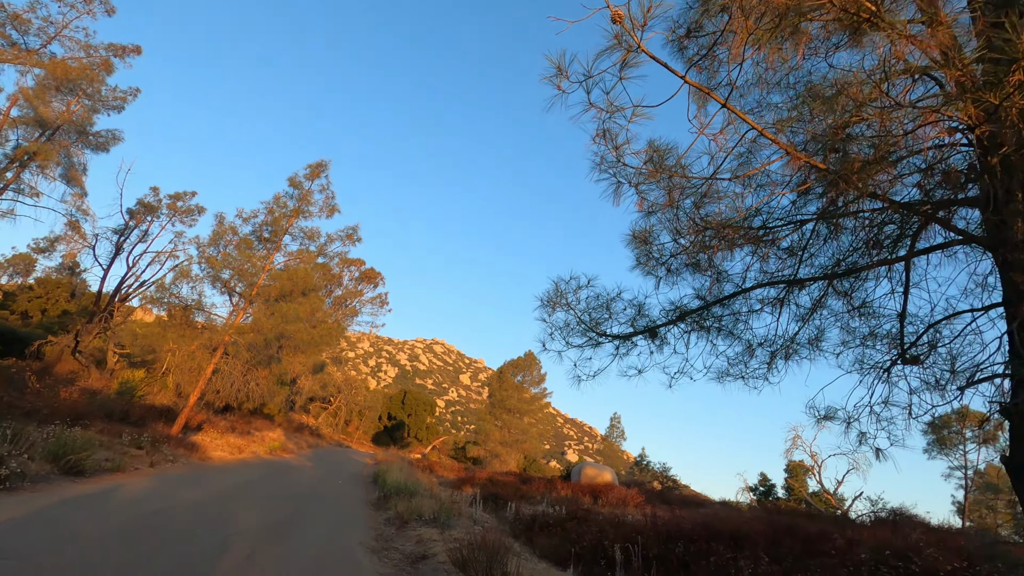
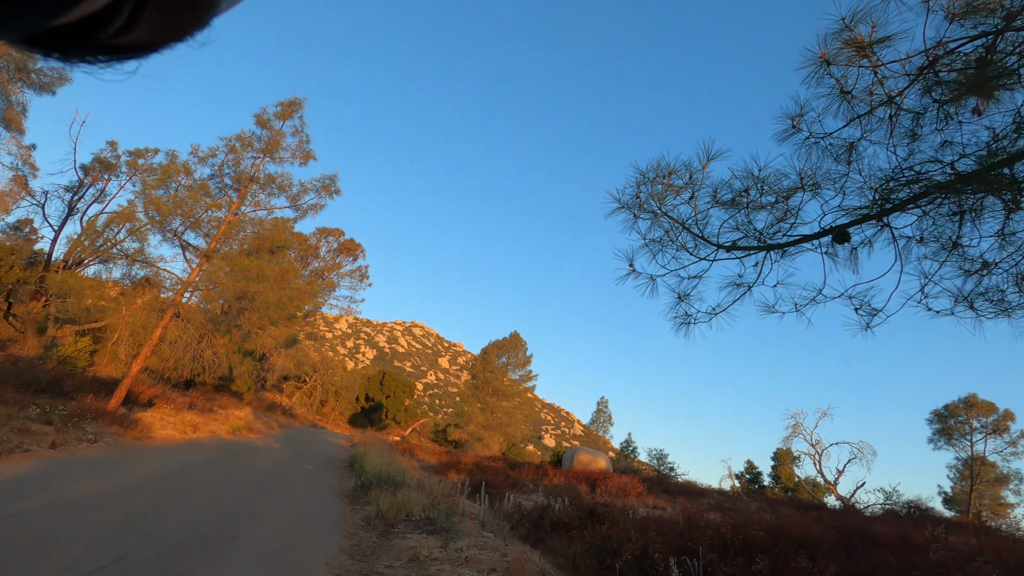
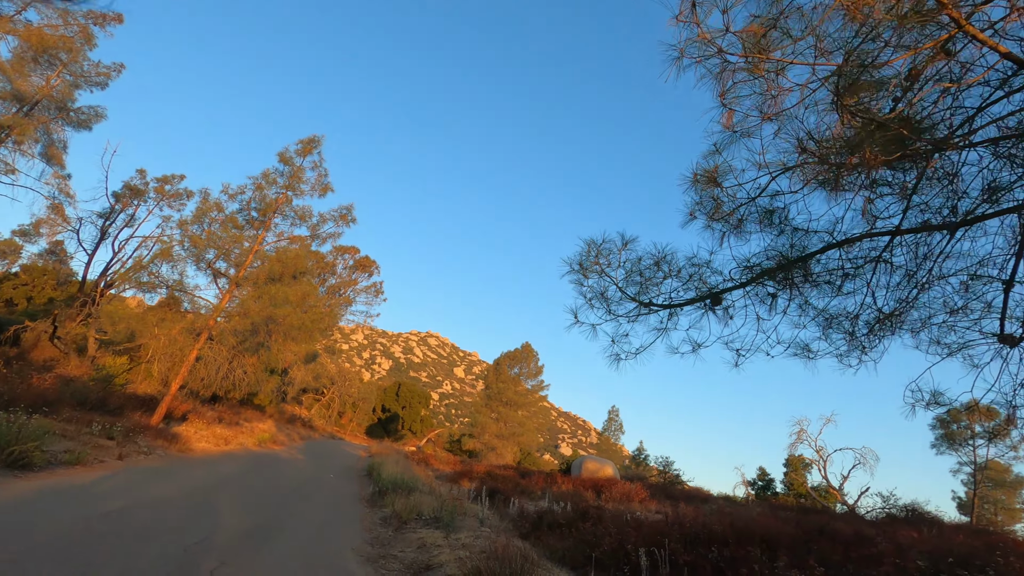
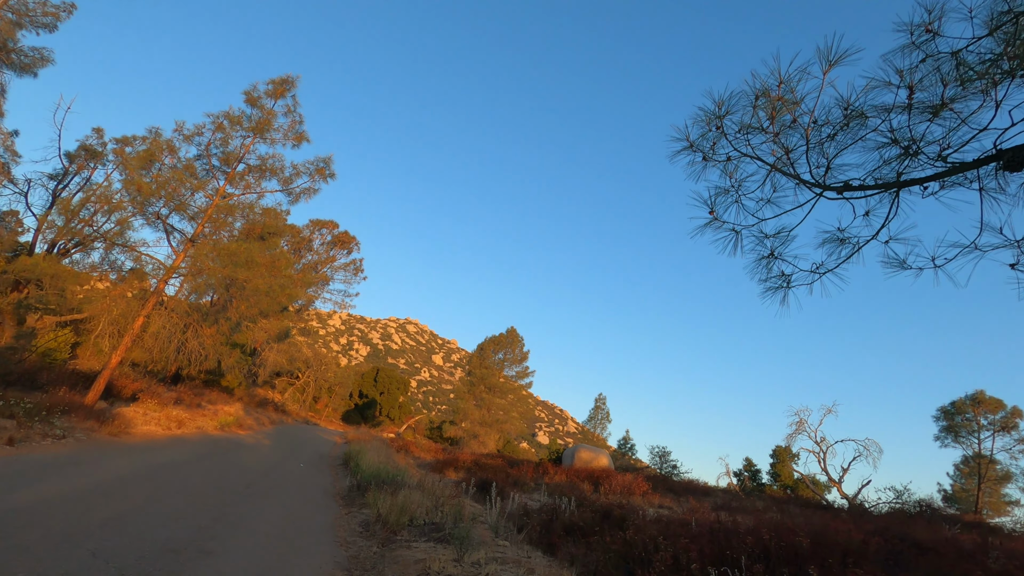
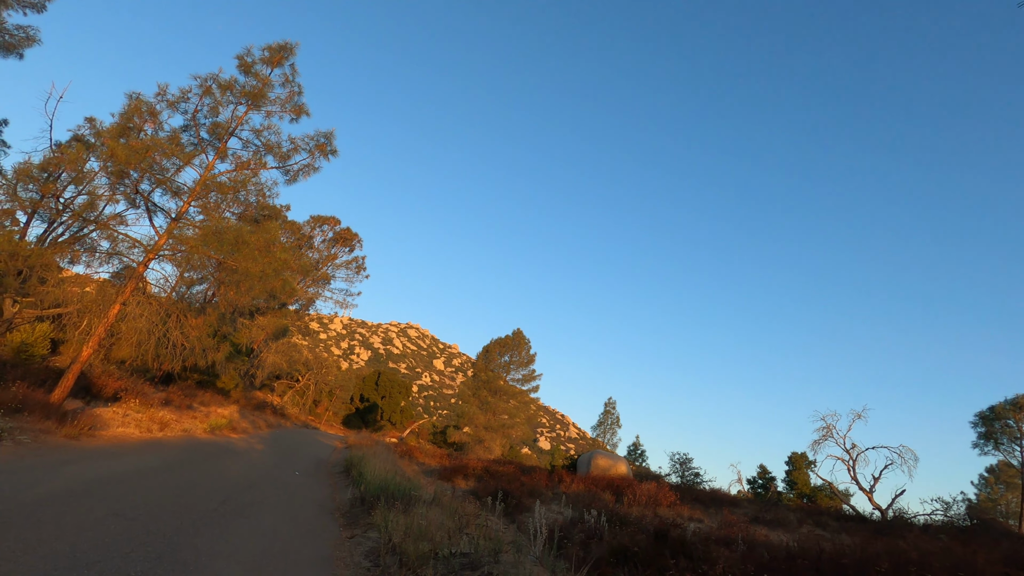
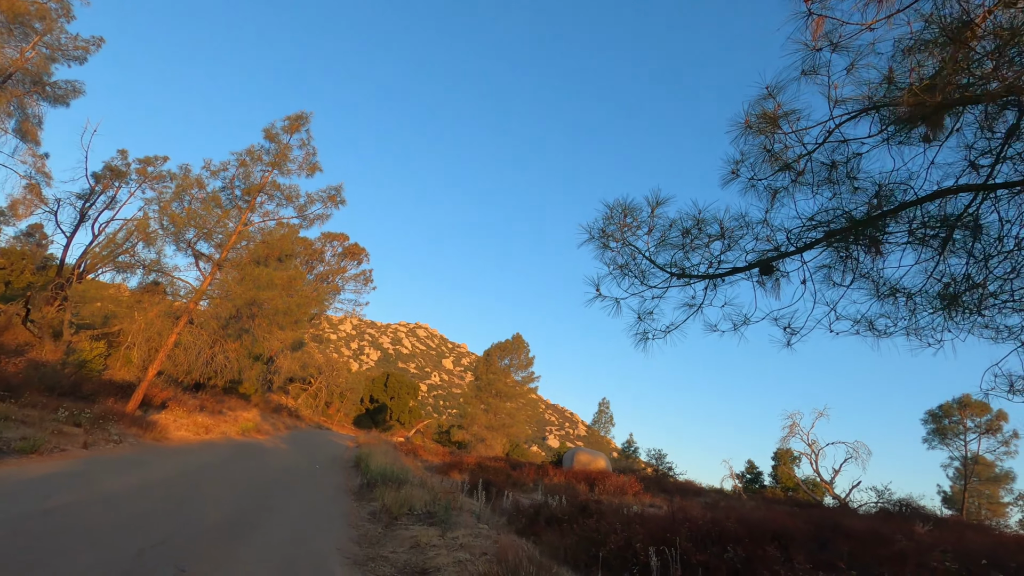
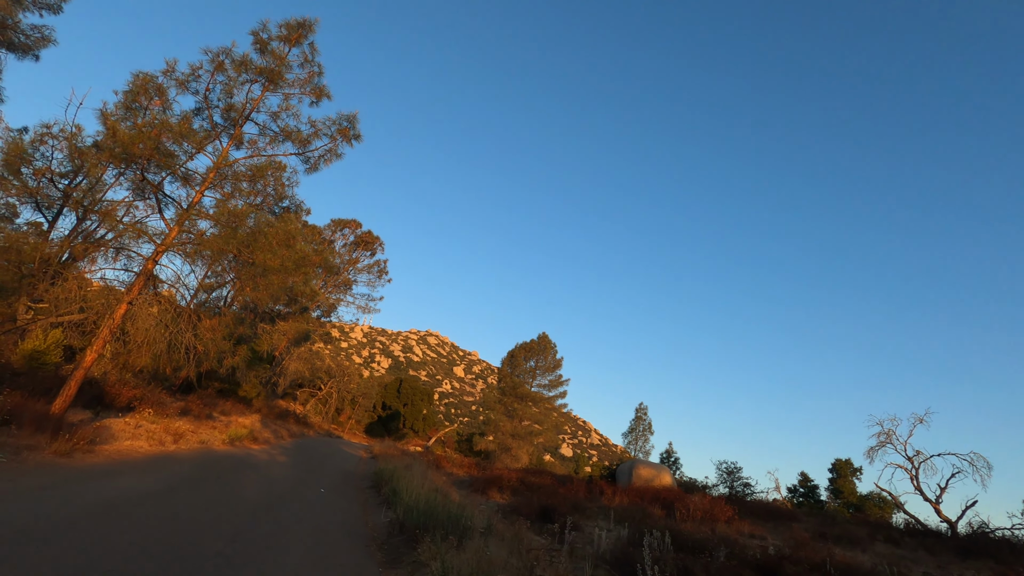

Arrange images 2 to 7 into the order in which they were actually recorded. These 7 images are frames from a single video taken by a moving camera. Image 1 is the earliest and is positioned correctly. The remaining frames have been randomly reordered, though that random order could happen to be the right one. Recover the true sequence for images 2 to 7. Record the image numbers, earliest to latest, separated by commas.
3, 6, 2, 4, 5, 7
